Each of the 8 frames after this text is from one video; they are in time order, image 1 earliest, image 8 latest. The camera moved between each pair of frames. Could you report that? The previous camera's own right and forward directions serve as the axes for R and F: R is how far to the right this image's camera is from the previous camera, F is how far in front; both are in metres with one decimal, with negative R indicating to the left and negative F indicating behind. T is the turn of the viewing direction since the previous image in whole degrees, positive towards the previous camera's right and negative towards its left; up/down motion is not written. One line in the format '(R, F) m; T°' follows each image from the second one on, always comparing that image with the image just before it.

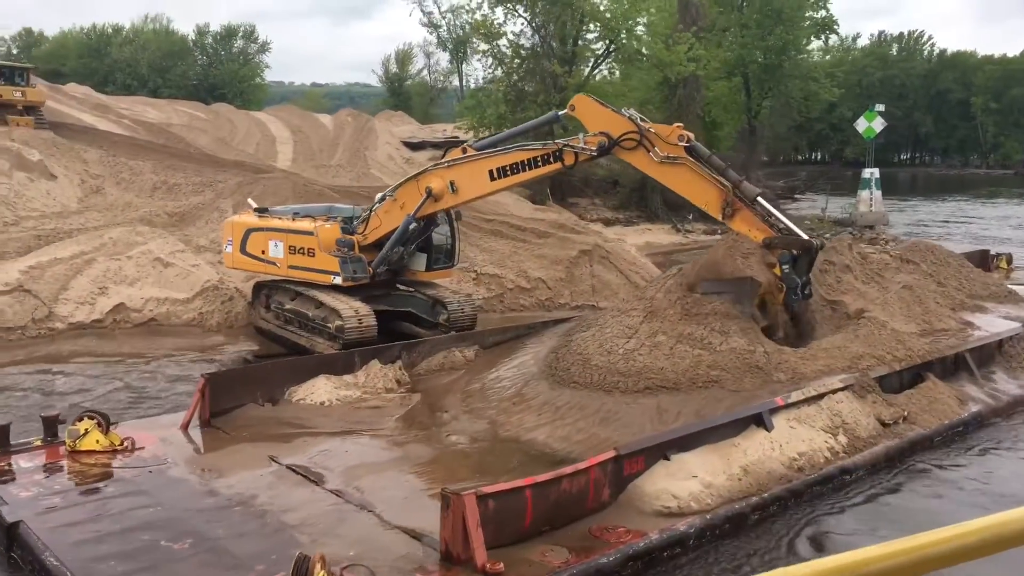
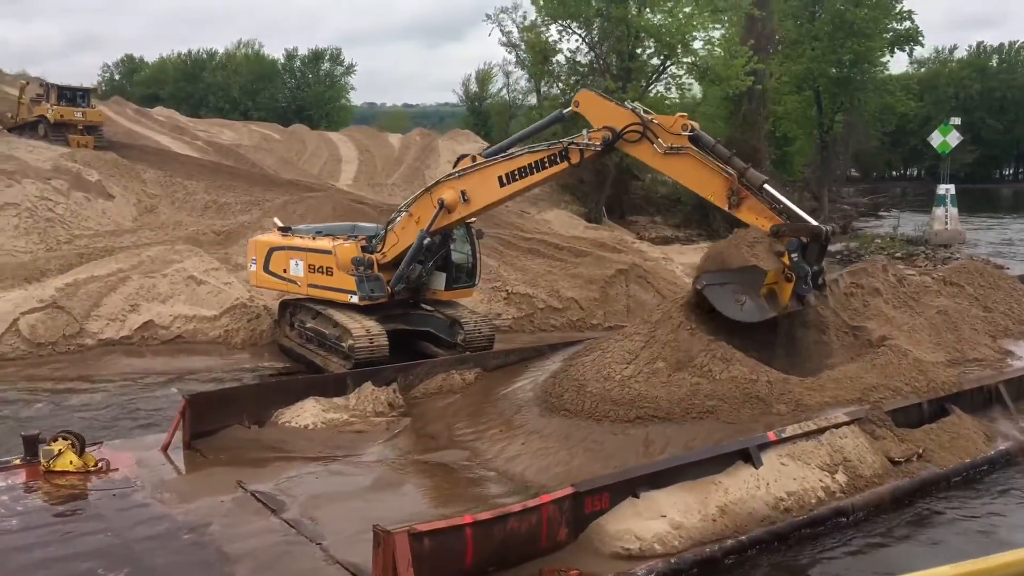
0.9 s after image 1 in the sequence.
(+0.6, +0.3) m; -5°
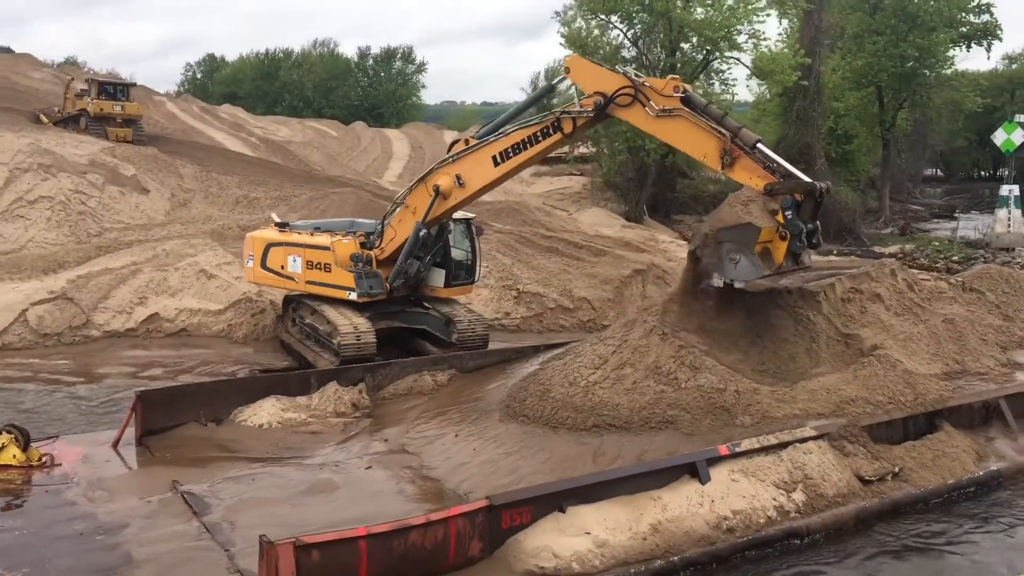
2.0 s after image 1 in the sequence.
(+0.7, +0.3) m; -4°
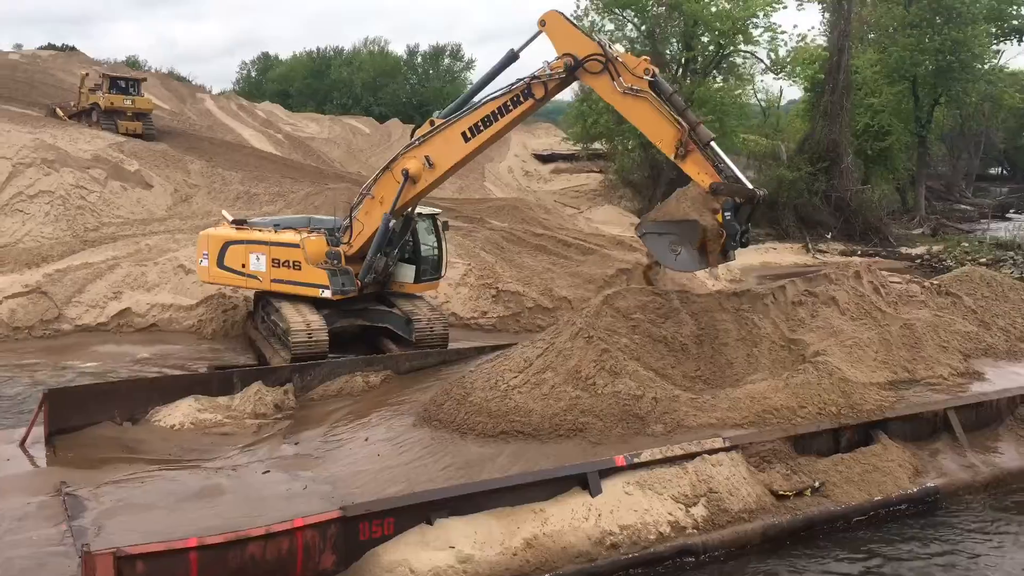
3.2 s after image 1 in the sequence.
(+0.9, +0.3) m; -3°
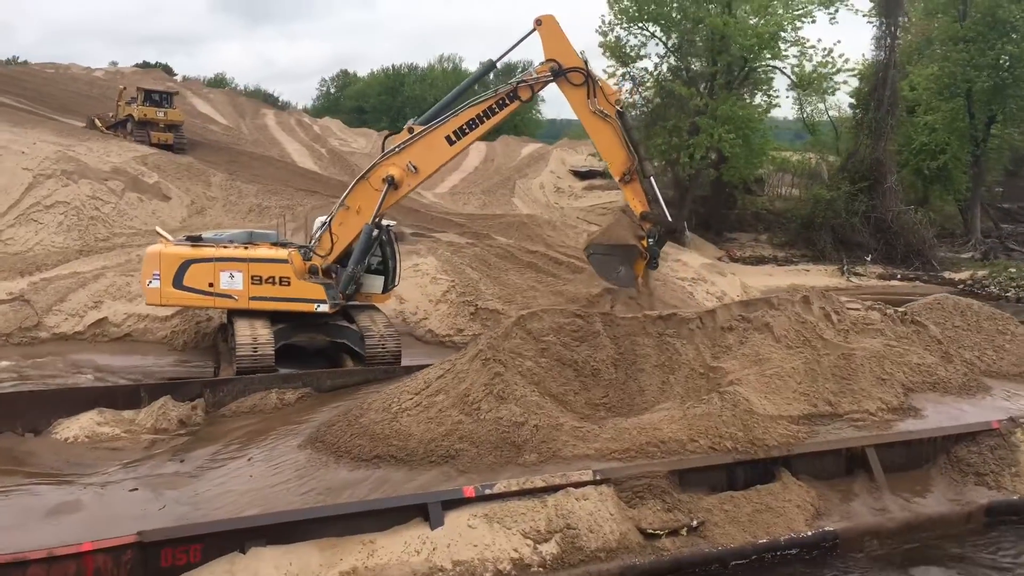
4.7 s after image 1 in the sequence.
(+1.1, +0.3) m; -4°
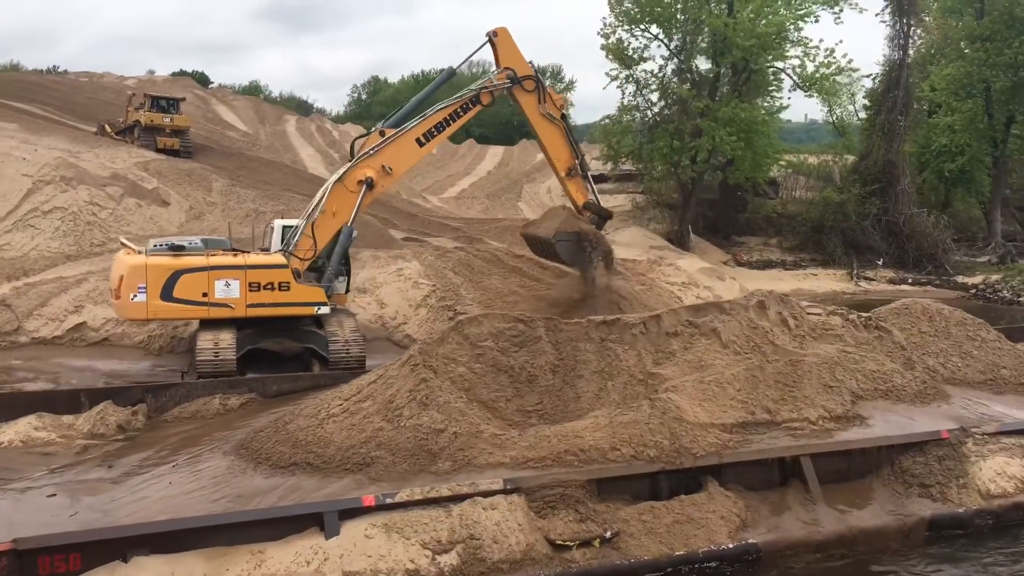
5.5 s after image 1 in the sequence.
(+0.6, +0.1) m; -2°
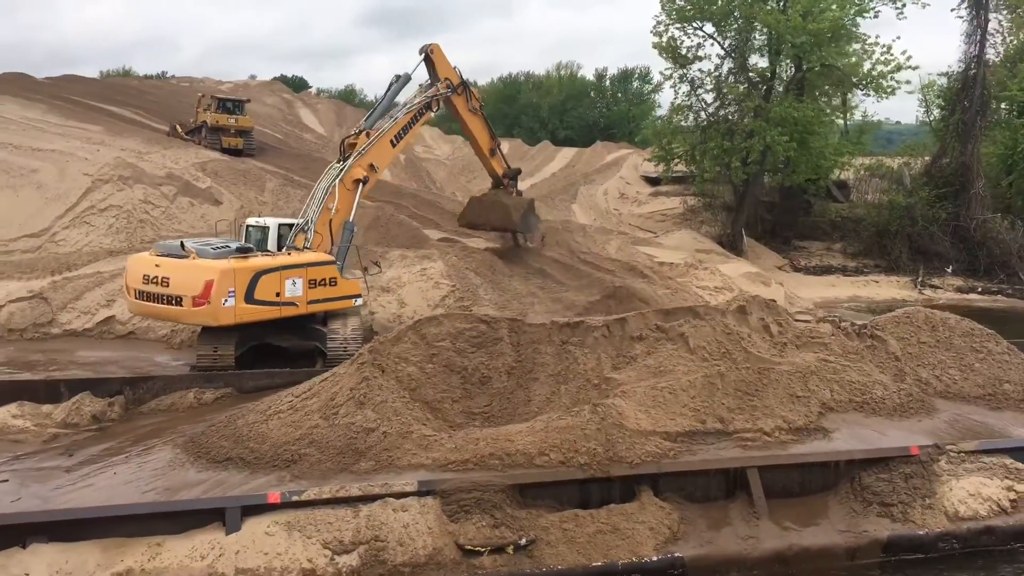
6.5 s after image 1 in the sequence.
(+0.9, +0.1) m; -5°
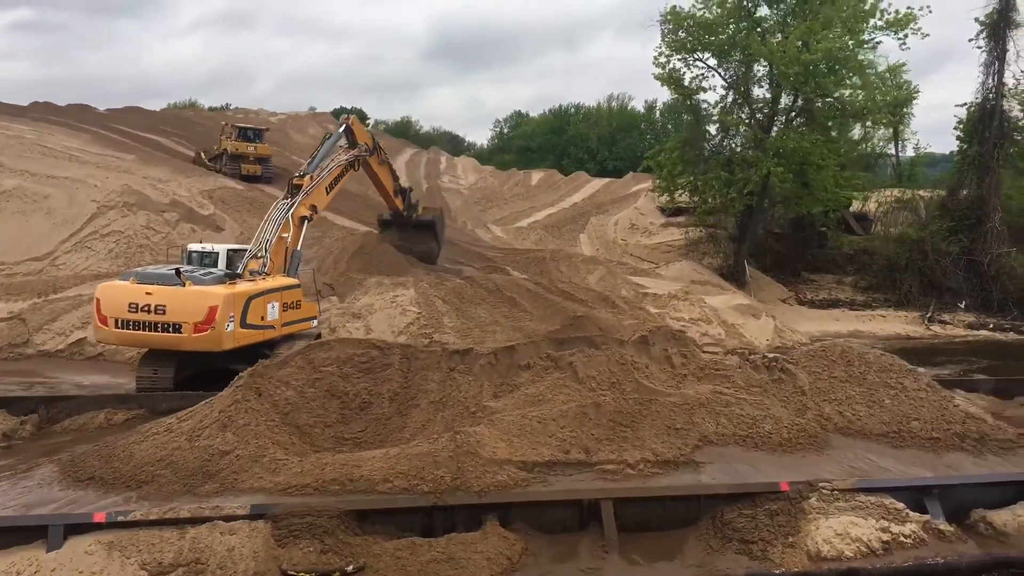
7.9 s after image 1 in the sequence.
(+1.1, 0.0) m; -3°
